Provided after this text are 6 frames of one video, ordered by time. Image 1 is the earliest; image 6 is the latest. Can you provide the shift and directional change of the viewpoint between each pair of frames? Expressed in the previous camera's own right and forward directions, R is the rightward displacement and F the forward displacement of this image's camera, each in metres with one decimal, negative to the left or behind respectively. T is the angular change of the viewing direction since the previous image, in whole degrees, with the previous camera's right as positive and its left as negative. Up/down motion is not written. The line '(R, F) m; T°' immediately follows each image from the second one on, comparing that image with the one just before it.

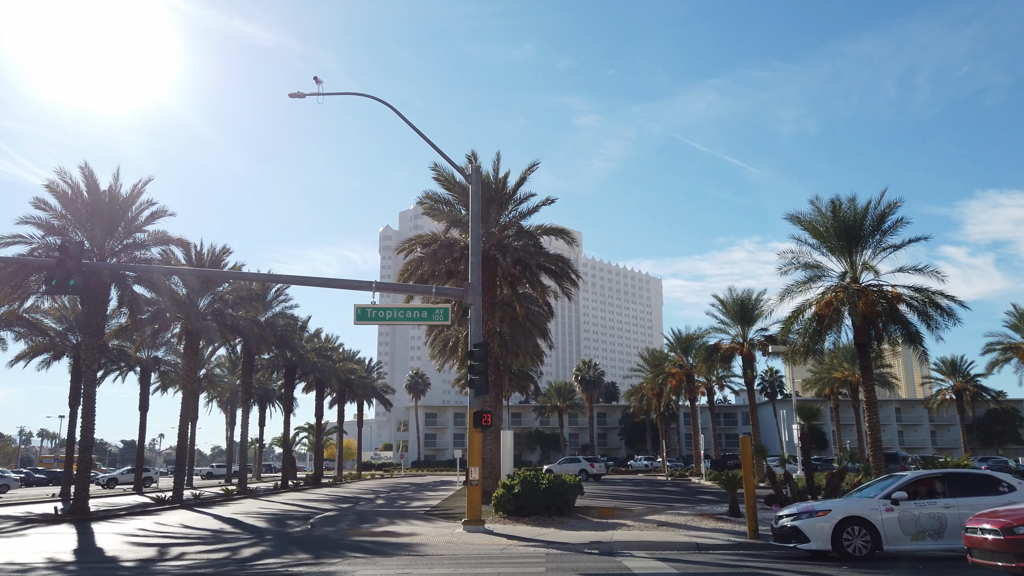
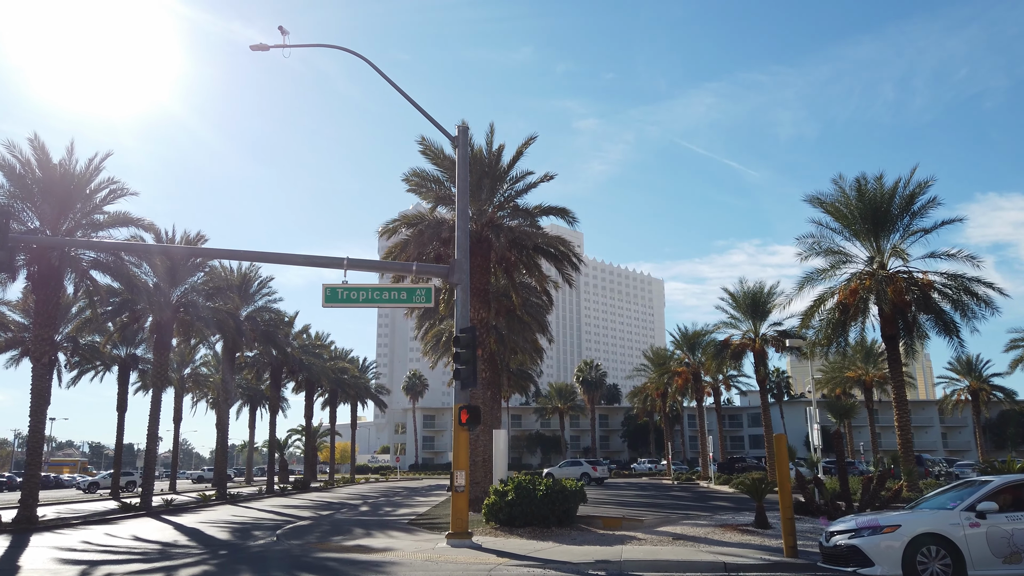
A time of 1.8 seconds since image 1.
(+0.2, +2.3) m; 0°
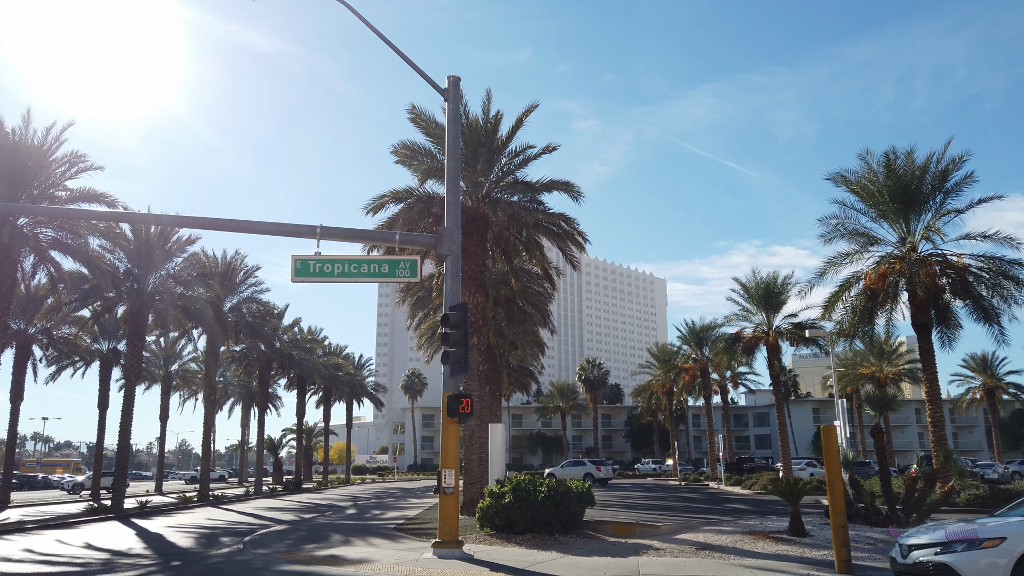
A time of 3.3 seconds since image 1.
(+0.1, +2.0) m; 0°
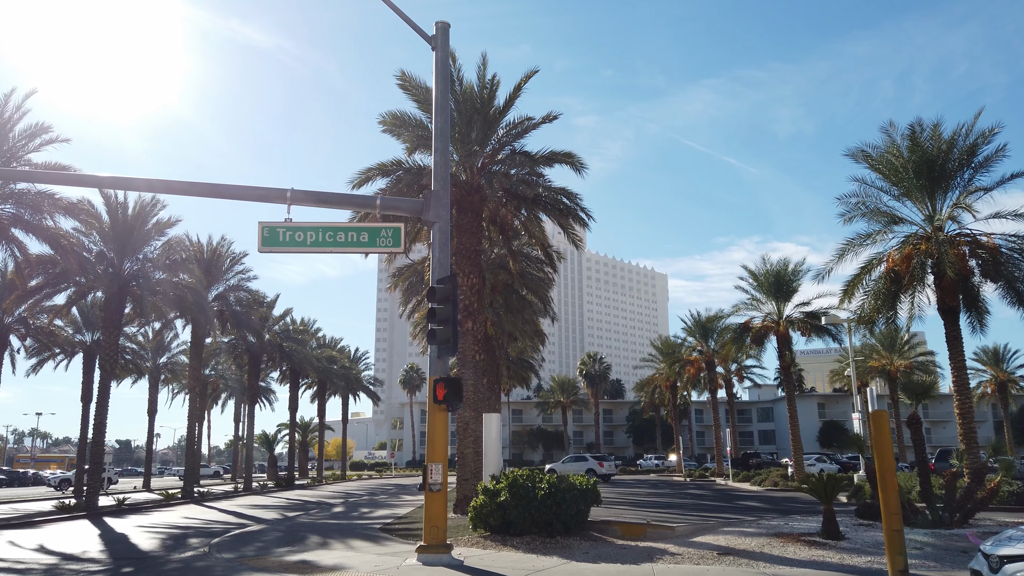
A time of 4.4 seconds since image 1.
(+0.1, +1.6) m; 0°
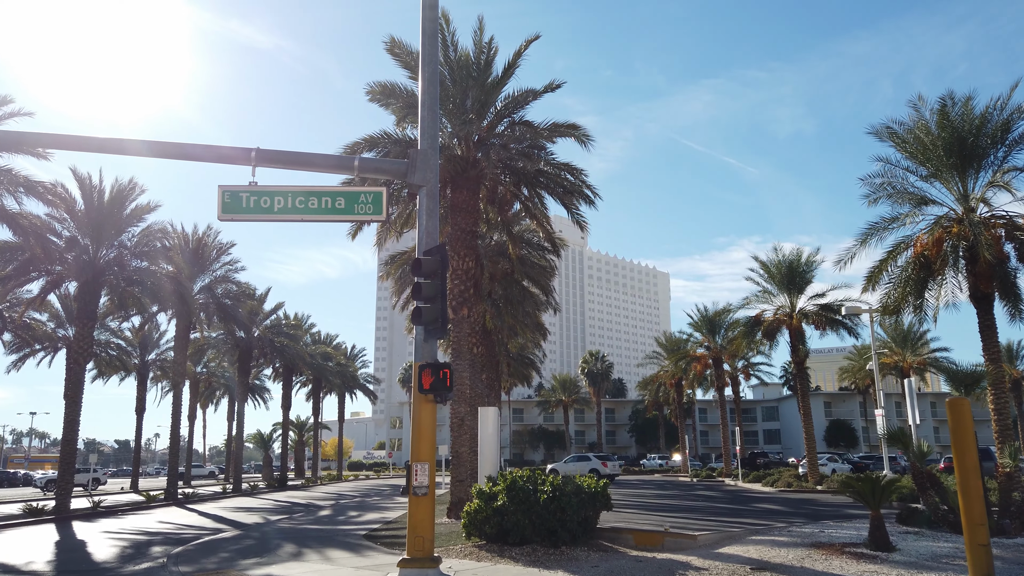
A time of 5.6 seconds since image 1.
(0.0, +1.6) m; 0°
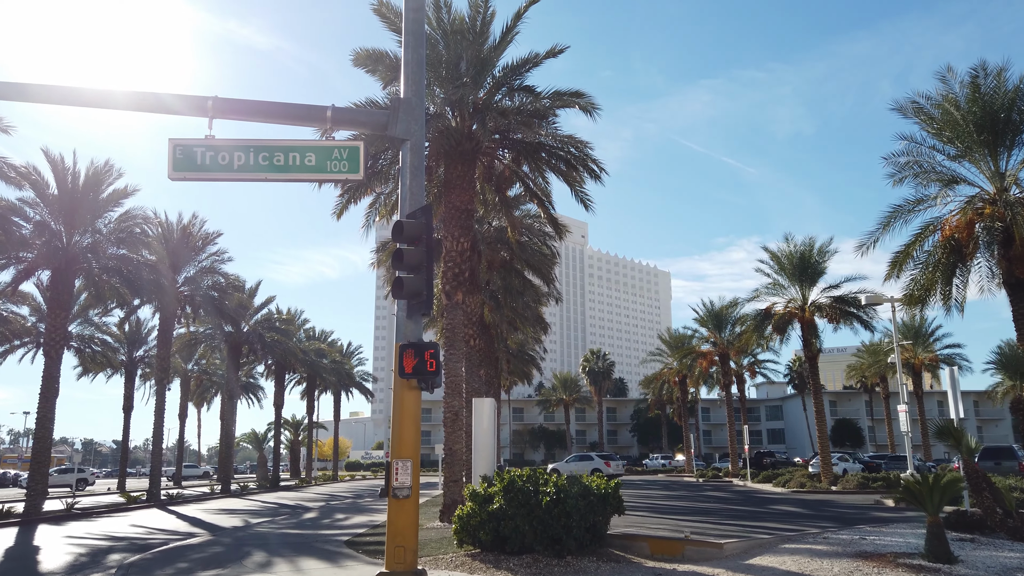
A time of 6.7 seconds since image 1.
(0.0, +1.4) m; 0°
